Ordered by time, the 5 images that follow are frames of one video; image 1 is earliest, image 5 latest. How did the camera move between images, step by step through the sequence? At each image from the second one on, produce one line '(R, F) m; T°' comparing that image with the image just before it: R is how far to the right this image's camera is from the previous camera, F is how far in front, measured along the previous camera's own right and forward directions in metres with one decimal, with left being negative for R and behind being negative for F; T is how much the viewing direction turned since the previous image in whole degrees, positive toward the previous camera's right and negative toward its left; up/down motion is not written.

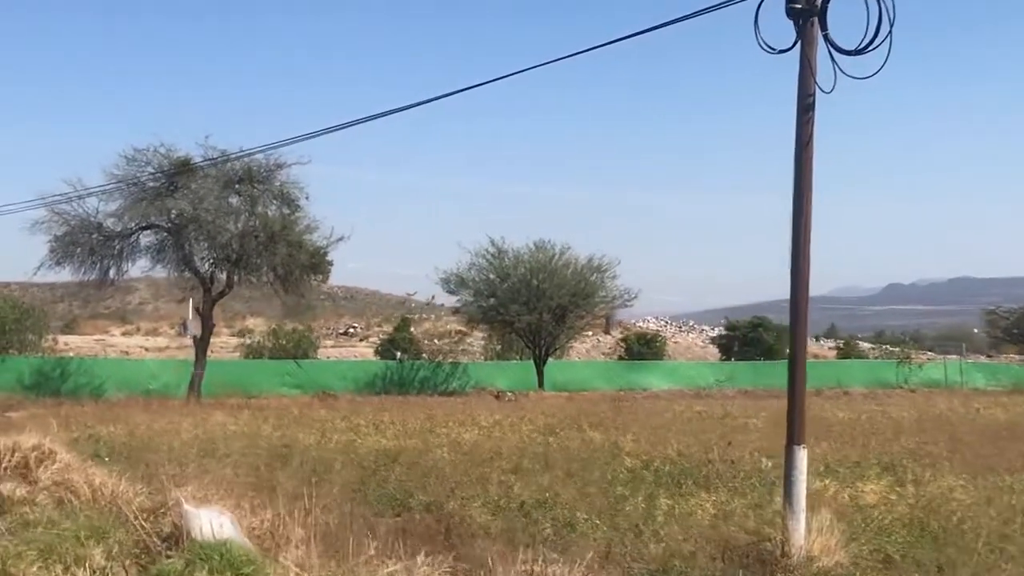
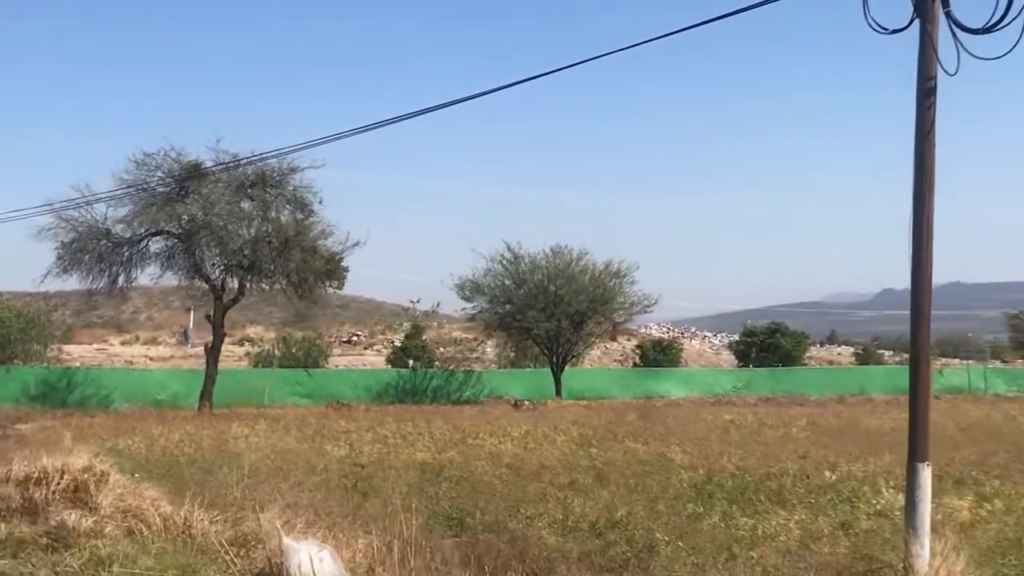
(-0.8, +0.8) m; 0°
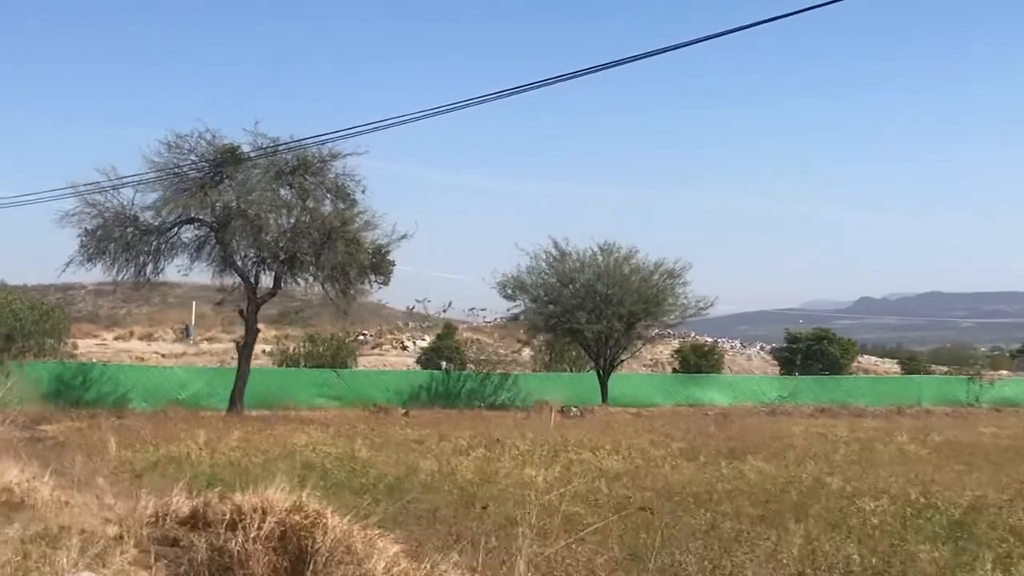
(-2.3, +2.3) m; +1°
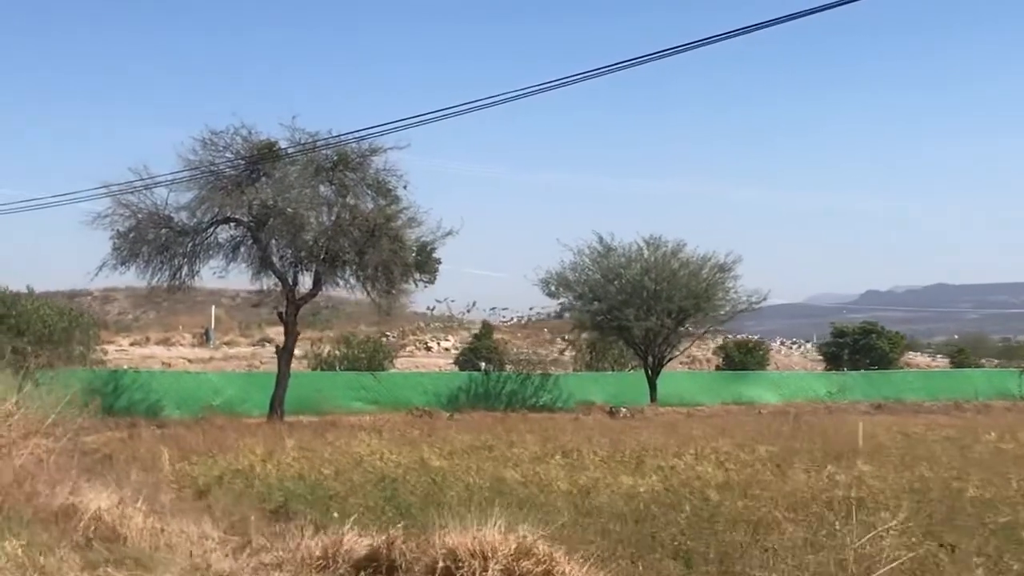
(-1.3, +1.3) m; 0°
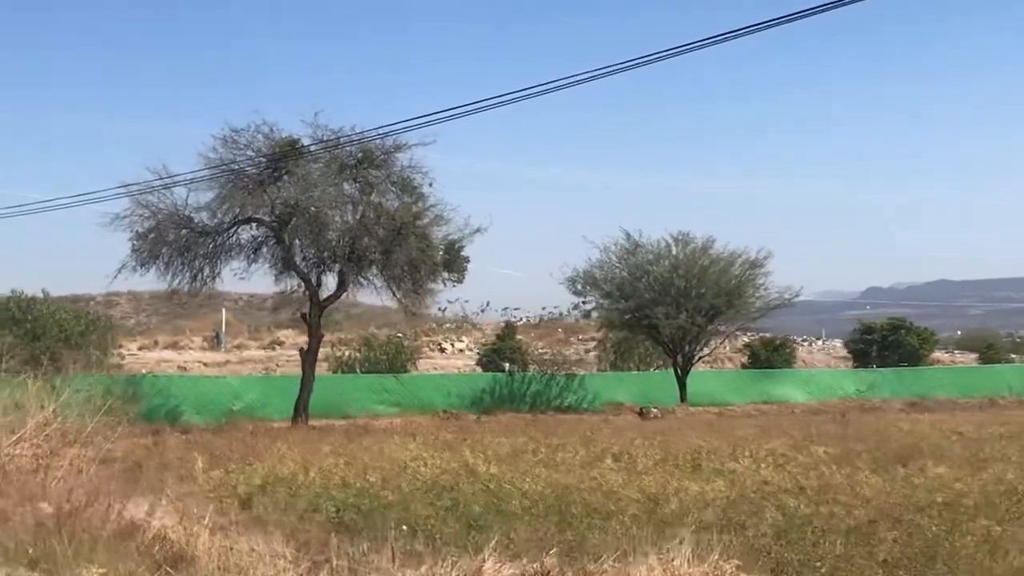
(-0.8, +0.8) m; 0°
